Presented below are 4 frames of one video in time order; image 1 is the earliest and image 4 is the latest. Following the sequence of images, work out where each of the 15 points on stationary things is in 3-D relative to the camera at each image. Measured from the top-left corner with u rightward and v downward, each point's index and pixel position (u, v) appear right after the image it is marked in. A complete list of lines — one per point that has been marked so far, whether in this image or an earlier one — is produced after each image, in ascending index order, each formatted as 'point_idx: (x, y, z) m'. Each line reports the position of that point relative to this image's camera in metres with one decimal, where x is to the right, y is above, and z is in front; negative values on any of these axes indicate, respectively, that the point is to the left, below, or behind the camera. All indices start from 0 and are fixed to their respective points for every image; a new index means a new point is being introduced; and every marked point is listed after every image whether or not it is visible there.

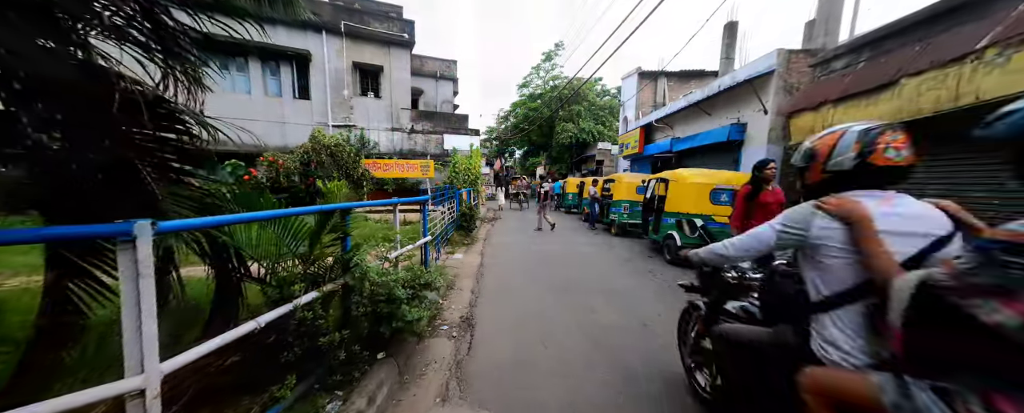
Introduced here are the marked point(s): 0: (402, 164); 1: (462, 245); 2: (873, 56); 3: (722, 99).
0: (-4.3, +1.6, +12.2) m
1: (-1.3, -1.0, +8.1) m
2: (+5.8, +2.4, +5.1) m
3: (+5.7, +2.9, +8.7) m
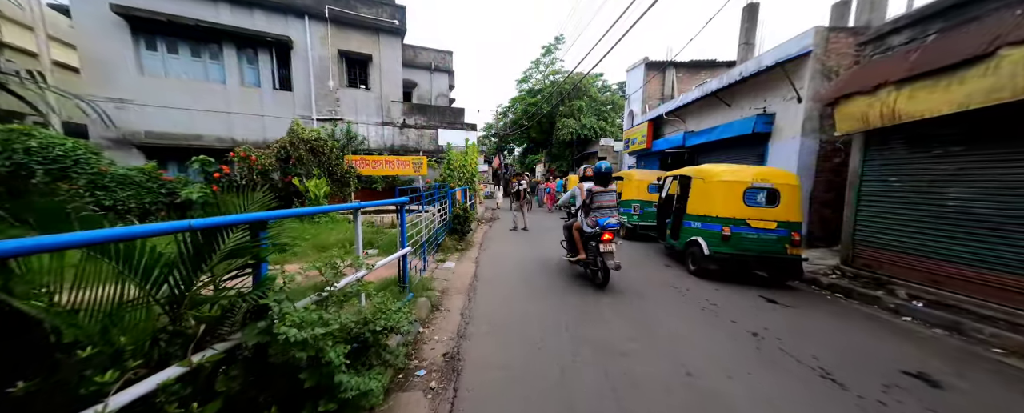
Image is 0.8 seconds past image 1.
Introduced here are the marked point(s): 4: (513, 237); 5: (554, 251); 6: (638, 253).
0: (-4.3, +1.7, +11.3) m
1: (-1.3, -1.0, +7.2) m
2: (+5.8, +2.4, +4.2) m
3: (+5.7, +2.9, +7.8) m
4: (+0.1, -0.8, +8.8) m
5: (+0.9, -1.0, +7.1) m
6: (+2.7, -1.0, +6.8) m
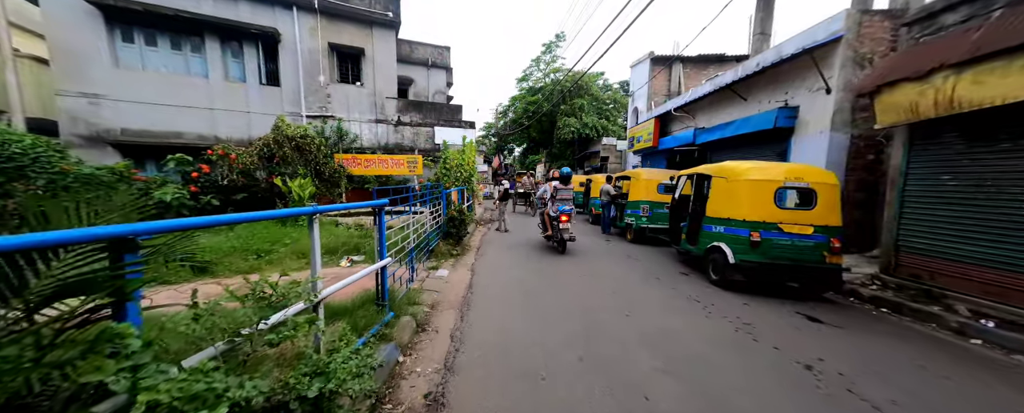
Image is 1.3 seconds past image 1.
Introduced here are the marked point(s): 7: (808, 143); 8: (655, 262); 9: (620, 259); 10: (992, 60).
0: (-4.3, +1.6, +10.8) m
1: (-1.3, -1.0, +6.6) m
2: (+5.7, +2.3, +3.6) m
3: (+5.7, +2.9, +7.2) m
4: (0.0, -0.9, +8.2) m
5: (+0.9, -1.0, +6.5) m
6: (+2.7, -1.0, +6.2) m
7: (+5.6, +1.2, +6.0) m
8: (+2.7, -1.0, +5.9) m
9: (+2.1, -1.0, +6.2) m
10: (+5.1, +1.6, +3.4) m
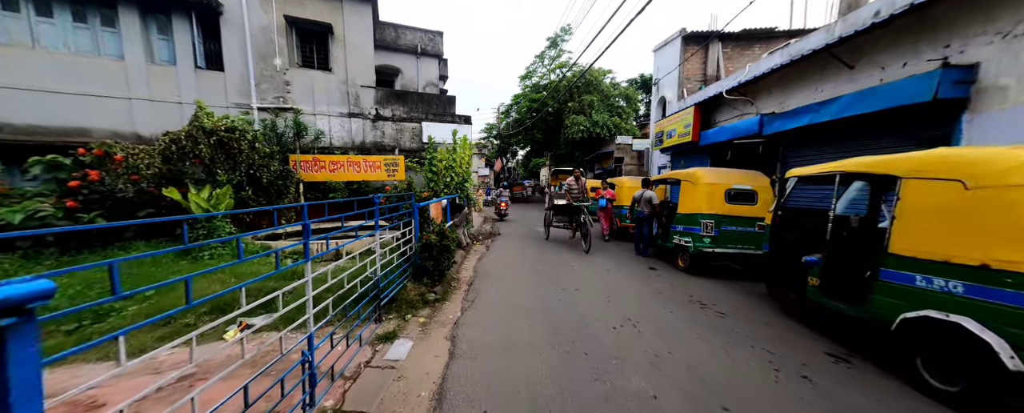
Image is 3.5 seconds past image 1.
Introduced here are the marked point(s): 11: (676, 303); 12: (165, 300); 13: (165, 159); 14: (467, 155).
0: (-4.2, +1.2, +8.5) m
1: (-1.2, -1.3, +4.3) m
2: (+5.8, +2.2, +1.3) m
3: (+5.7, +2.7, +4.9) m
4: (+0.2, -1.2, +5.9) m
5: (+1.0, -1.3, +4.2) m
6: (+2.8, -1.3, +3.8) m
7: (+5.7, +1.0, +3.7) m
8: (+2.8, -1.3, +3.6) m
9: (+2.2, -1.3, +3.8) m
10: (+5.2, +1.4, +1.0) m
11: (+2.1, -1.3, +4.1) m
12: (-3.9, -1.0, +3.6) m
13: (-6.2, +0.9, +5.7) m
14: (-1.3, +1.5, +9.3) m
